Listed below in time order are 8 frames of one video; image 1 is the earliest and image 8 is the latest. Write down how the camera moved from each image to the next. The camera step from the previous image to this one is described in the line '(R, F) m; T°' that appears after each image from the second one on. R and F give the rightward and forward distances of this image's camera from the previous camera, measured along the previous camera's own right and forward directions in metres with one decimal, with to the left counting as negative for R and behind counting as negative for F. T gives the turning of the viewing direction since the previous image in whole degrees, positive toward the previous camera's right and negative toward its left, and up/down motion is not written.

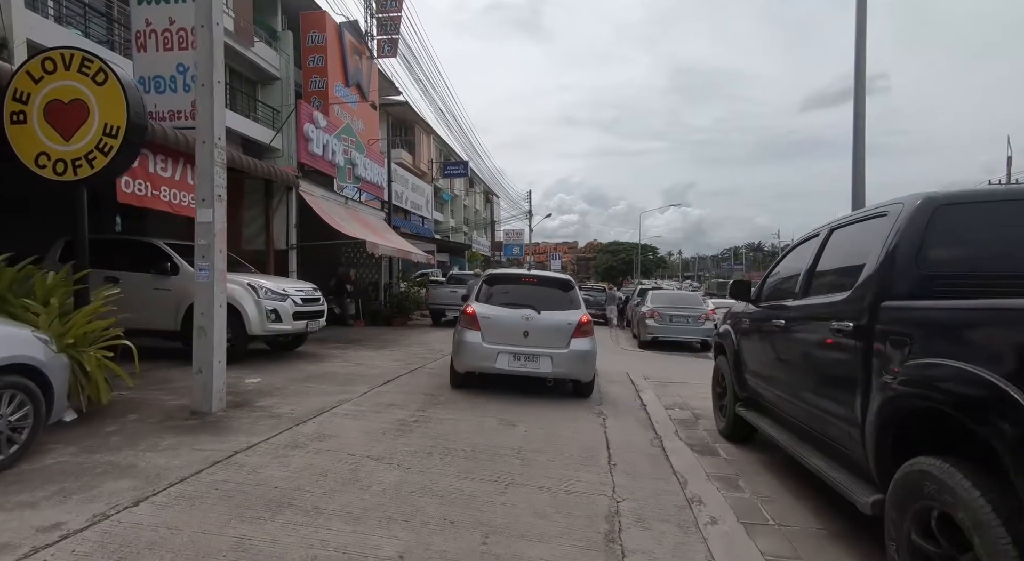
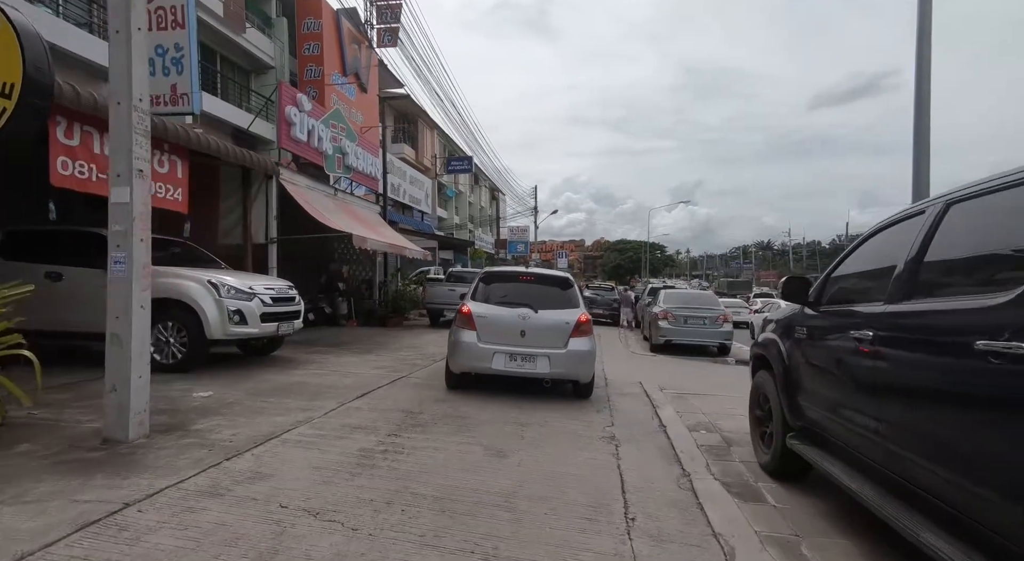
(+0.1, +1.0) m; -1°
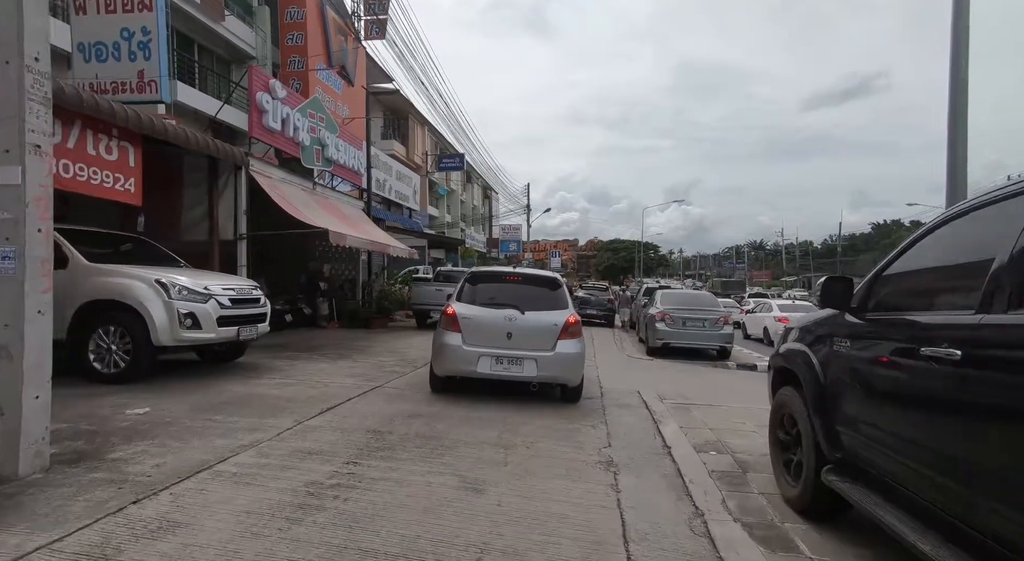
(+0.1, +0.7) m; +1°
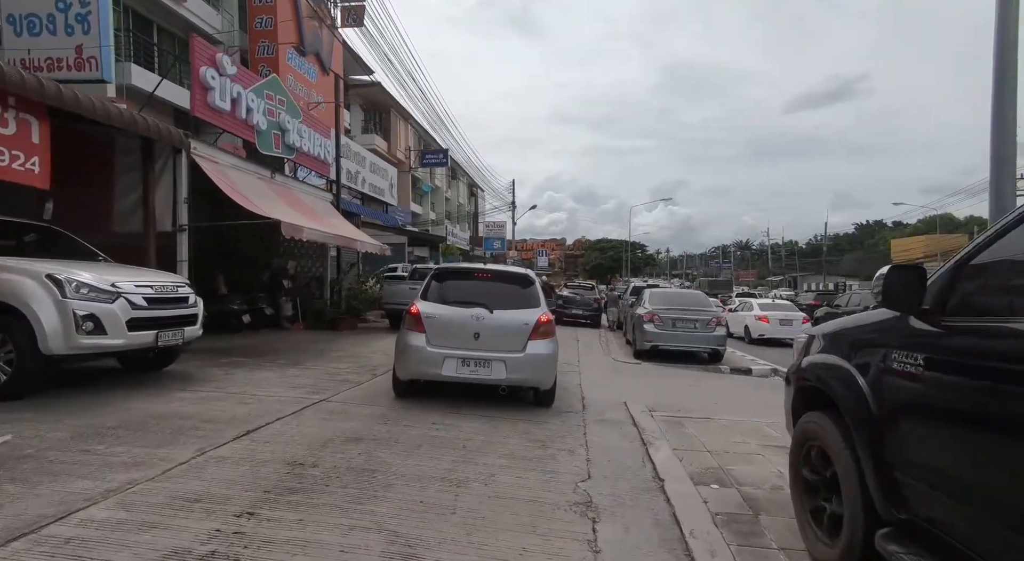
(+0.2, +0.9) m; +1°
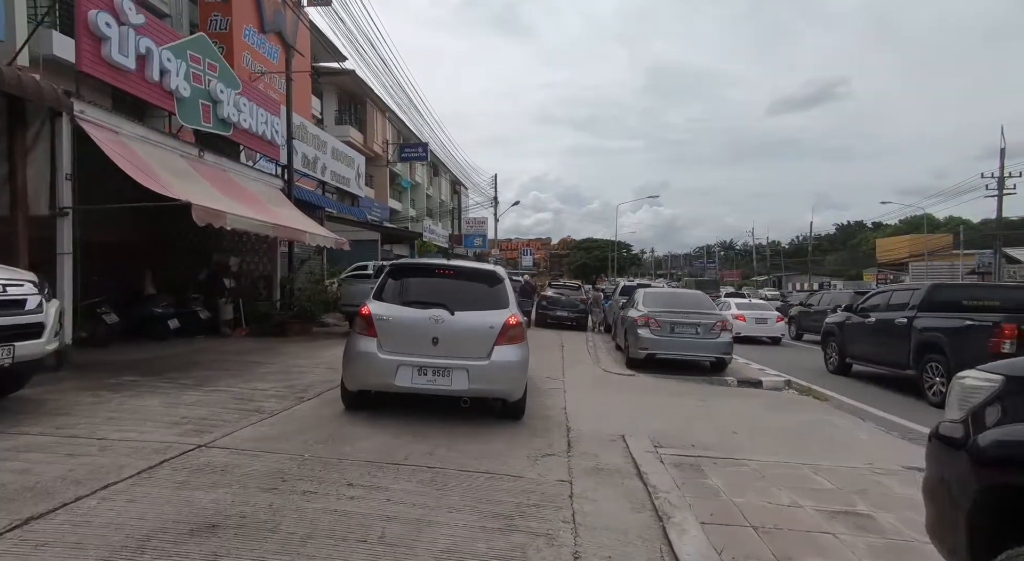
(+0.2, +1.6) m; +2°
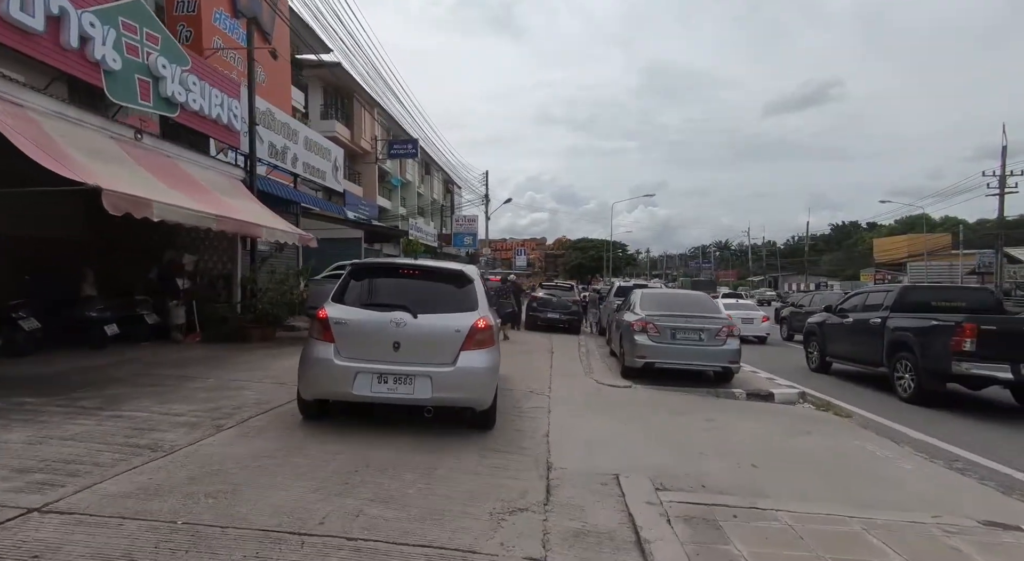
(+0.2, +1.1) m; 0°
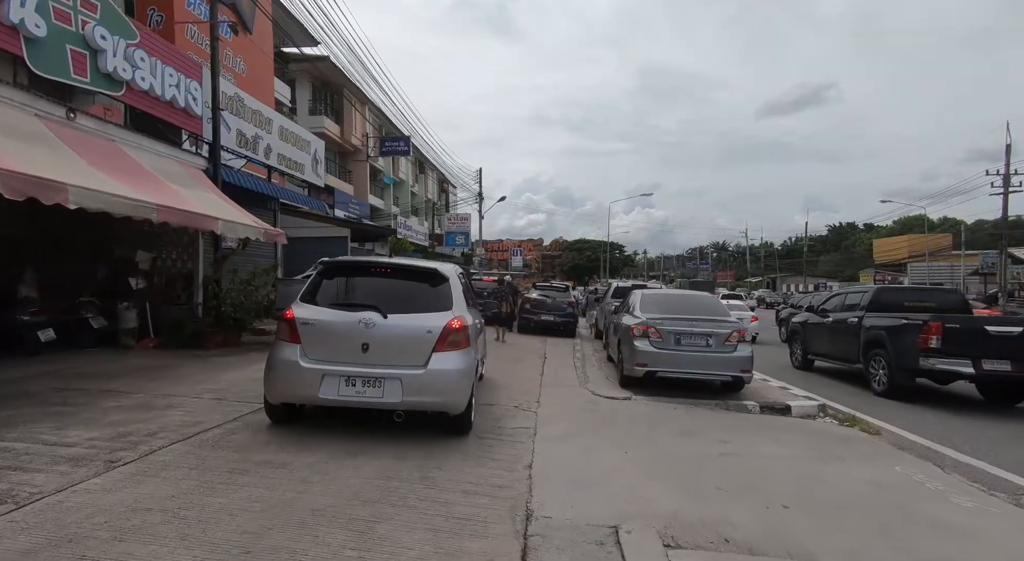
(+0.2, +0.9) m; 0°
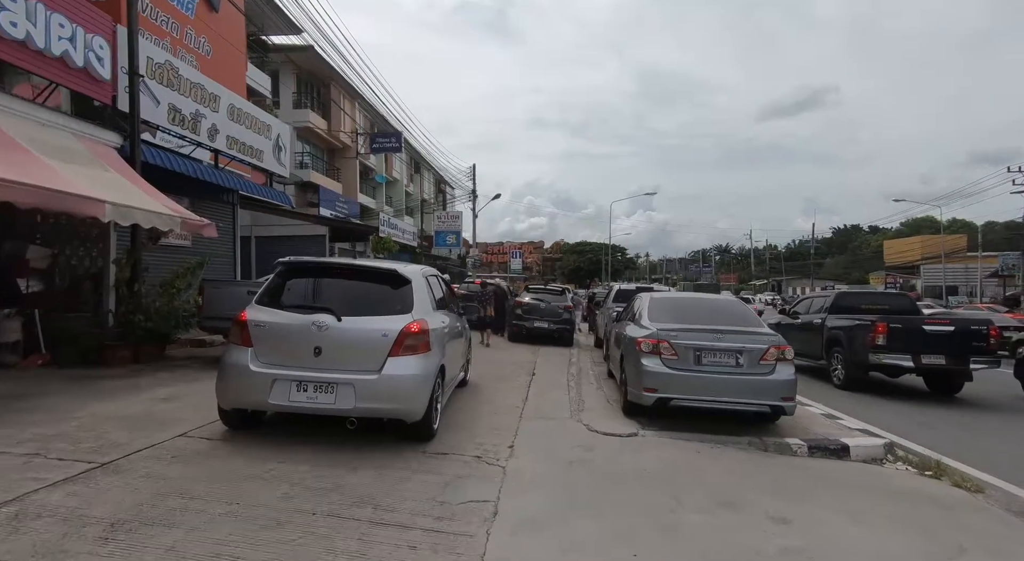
(+0.3, +1.8) m; 0°
